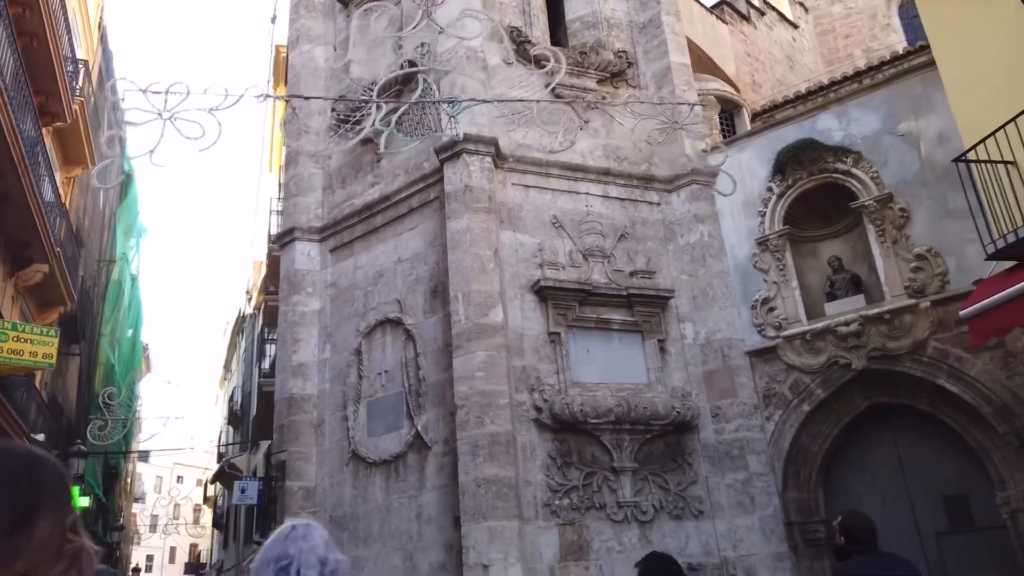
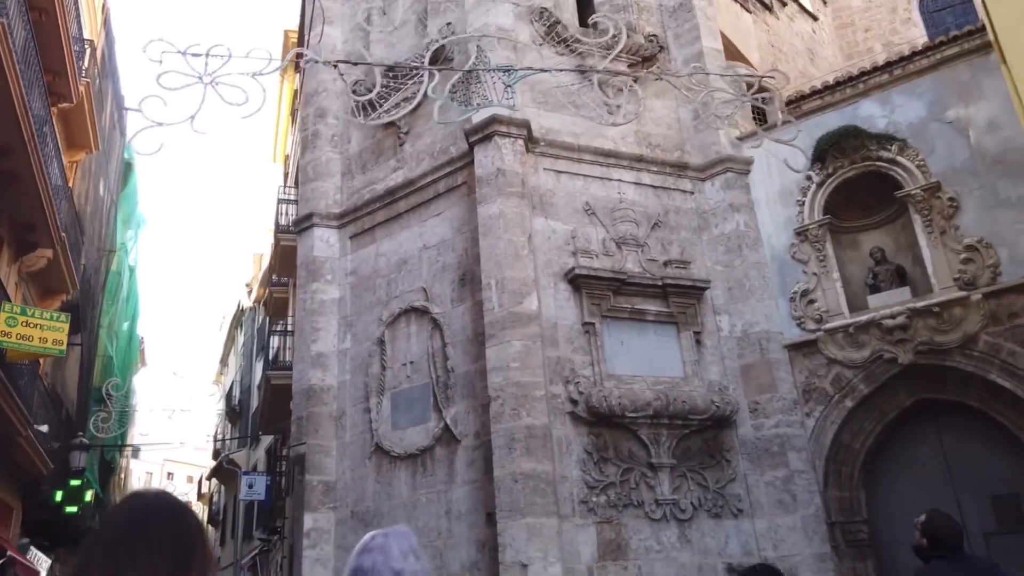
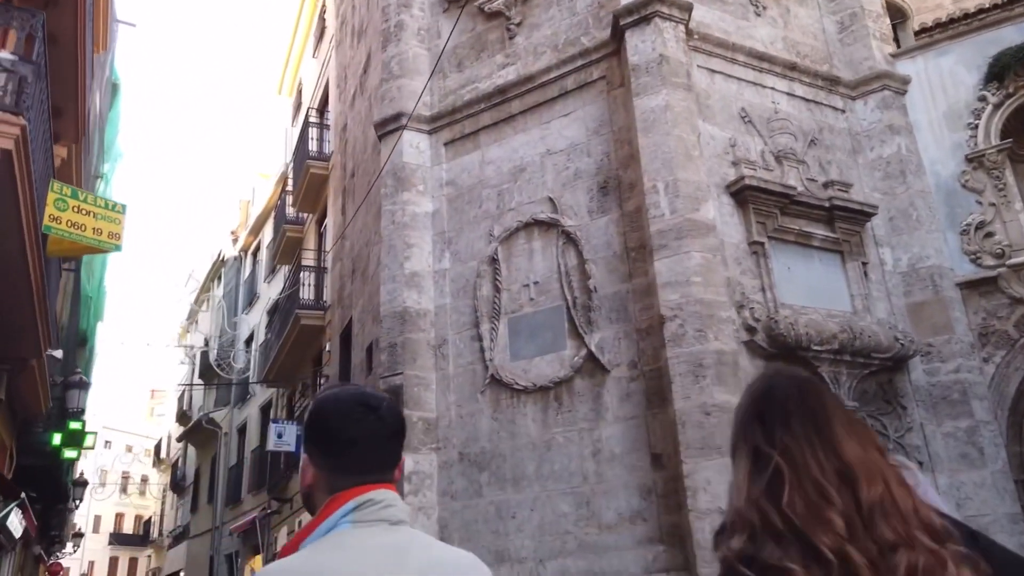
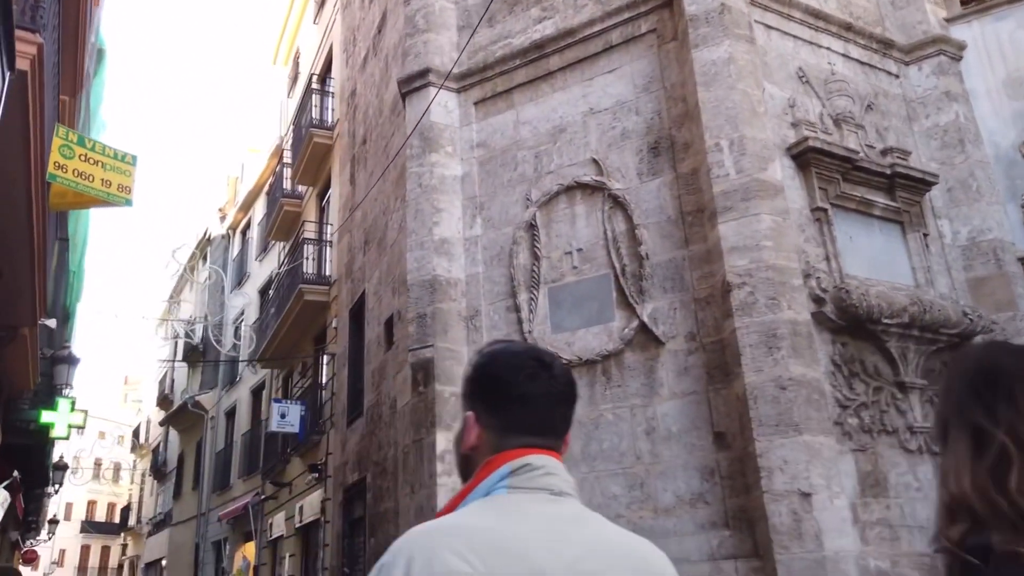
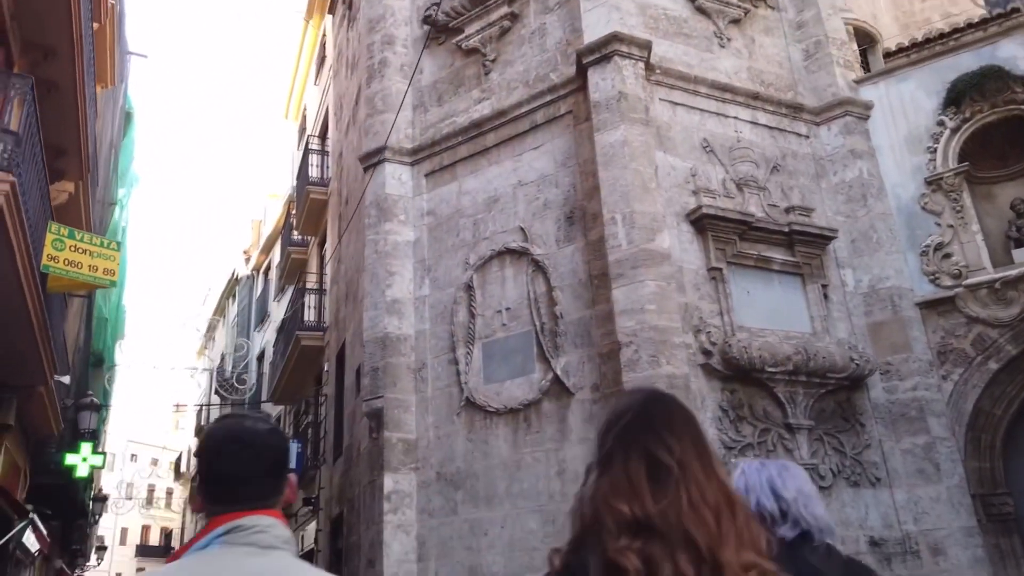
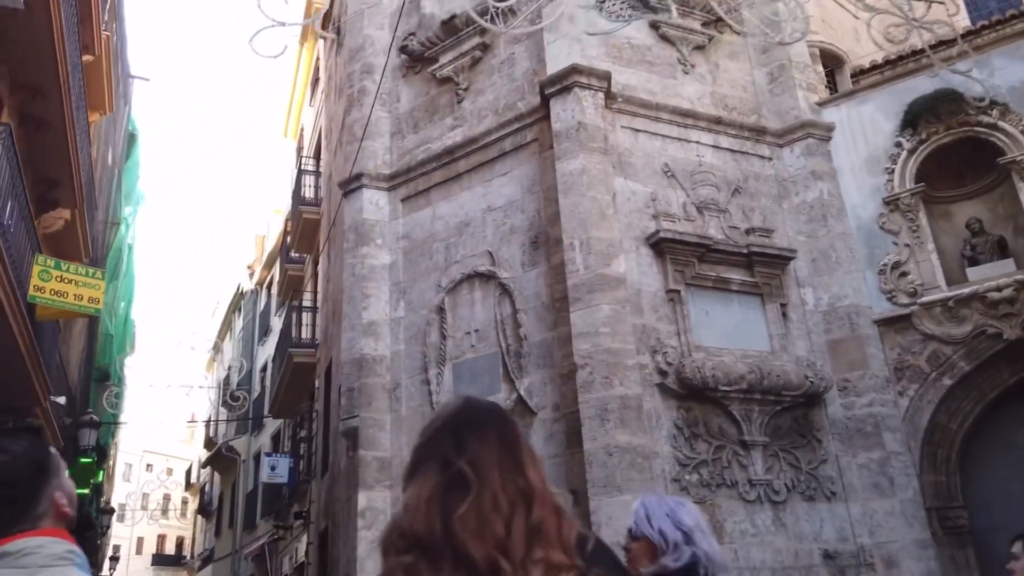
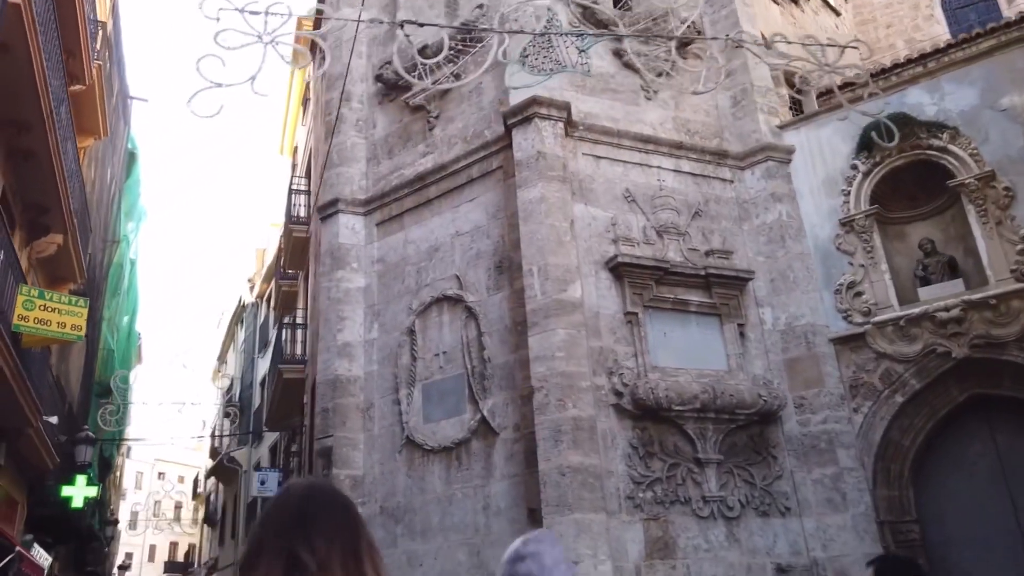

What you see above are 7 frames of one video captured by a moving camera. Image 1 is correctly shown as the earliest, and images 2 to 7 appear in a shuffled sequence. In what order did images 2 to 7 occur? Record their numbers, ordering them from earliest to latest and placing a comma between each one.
2, 7, 6, 5, 3, 4
